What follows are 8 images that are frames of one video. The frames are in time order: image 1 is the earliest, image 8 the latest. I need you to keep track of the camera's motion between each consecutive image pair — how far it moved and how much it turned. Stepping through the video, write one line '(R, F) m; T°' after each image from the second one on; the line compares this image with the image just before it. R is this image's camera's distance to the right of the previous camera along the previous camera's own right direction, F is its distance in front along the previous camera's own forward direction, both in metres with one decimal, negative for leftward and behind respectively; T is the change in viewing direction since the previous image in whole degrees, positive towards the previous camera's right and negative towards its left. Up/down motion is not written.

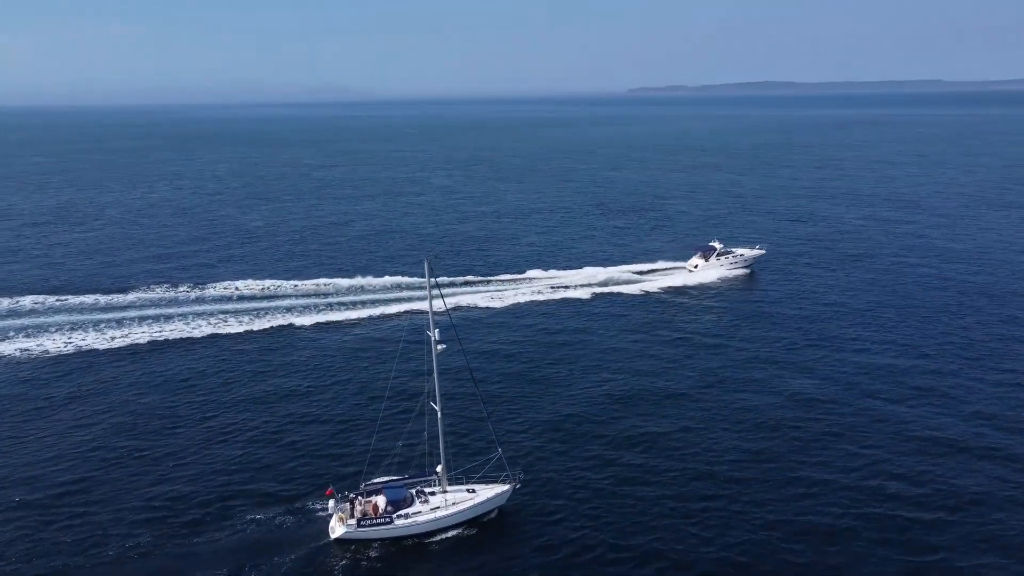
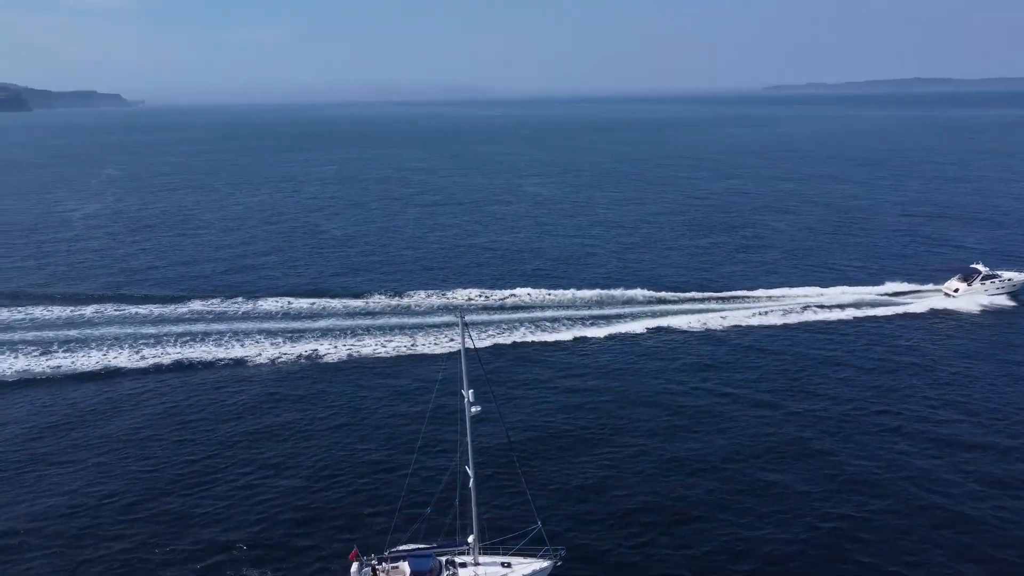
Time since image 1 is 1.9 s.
(+2.6, +4.6) m; -8°
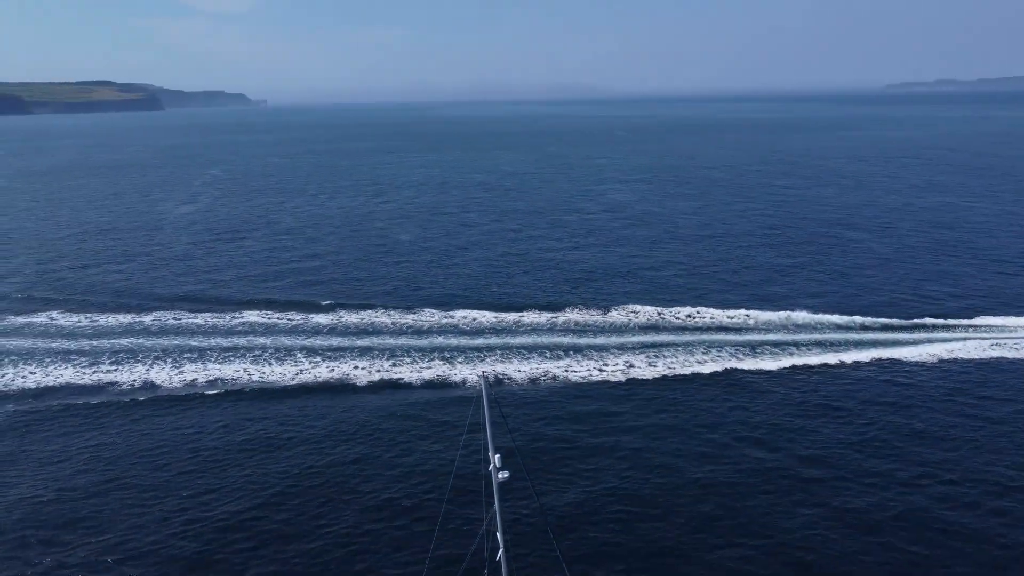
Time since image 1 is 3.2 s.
(+2.3, +2.5) m; -7°
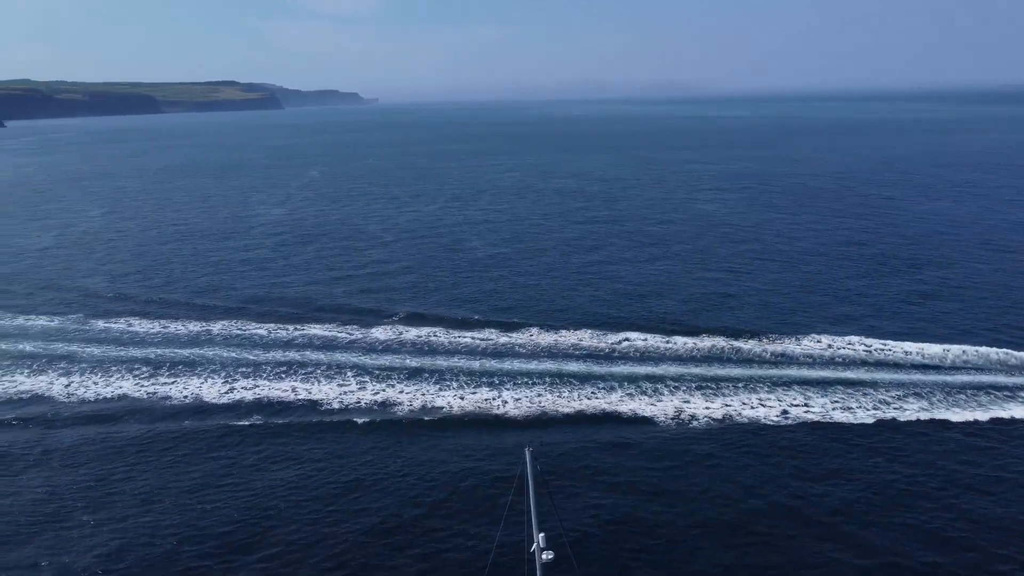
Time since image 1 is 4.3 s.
(+1.9, +1.7) m; -7°
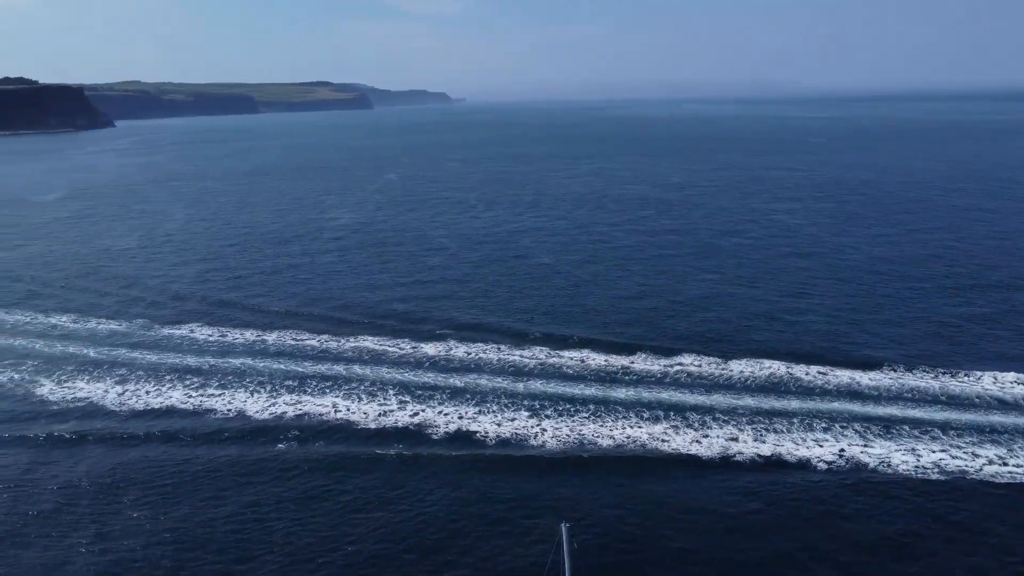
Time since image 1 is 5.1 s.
(+1.5, +1.2) m; -6°
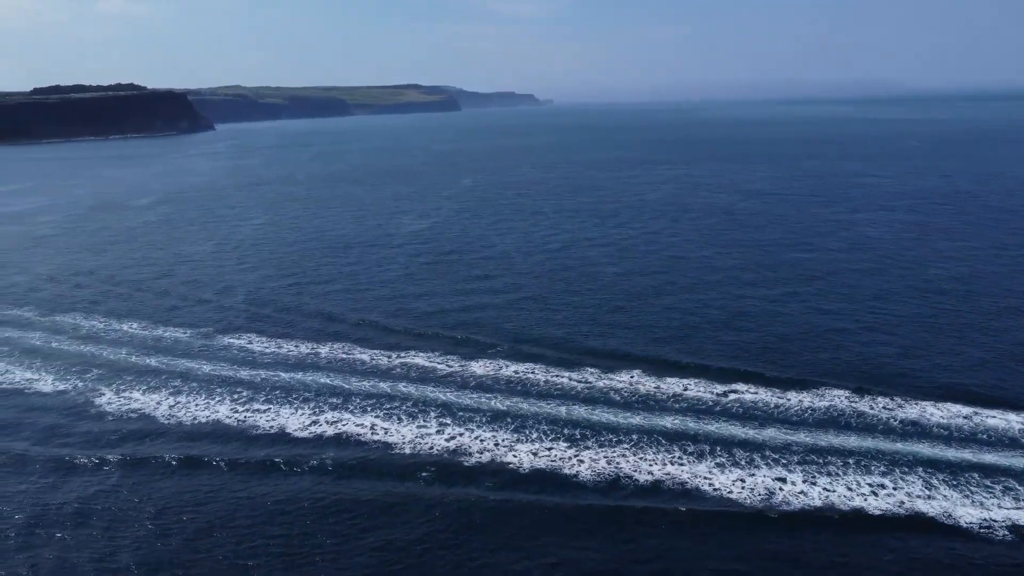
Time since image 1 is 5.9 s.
(+1.6, +1.1) m; -6°
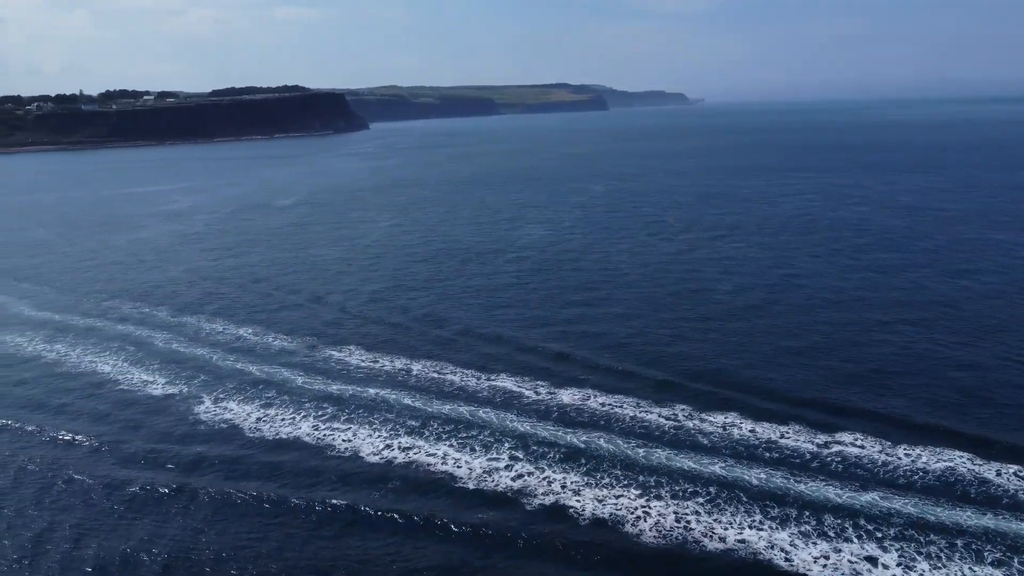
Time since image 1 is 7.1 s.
(+2.3, +1.7) m; -10°
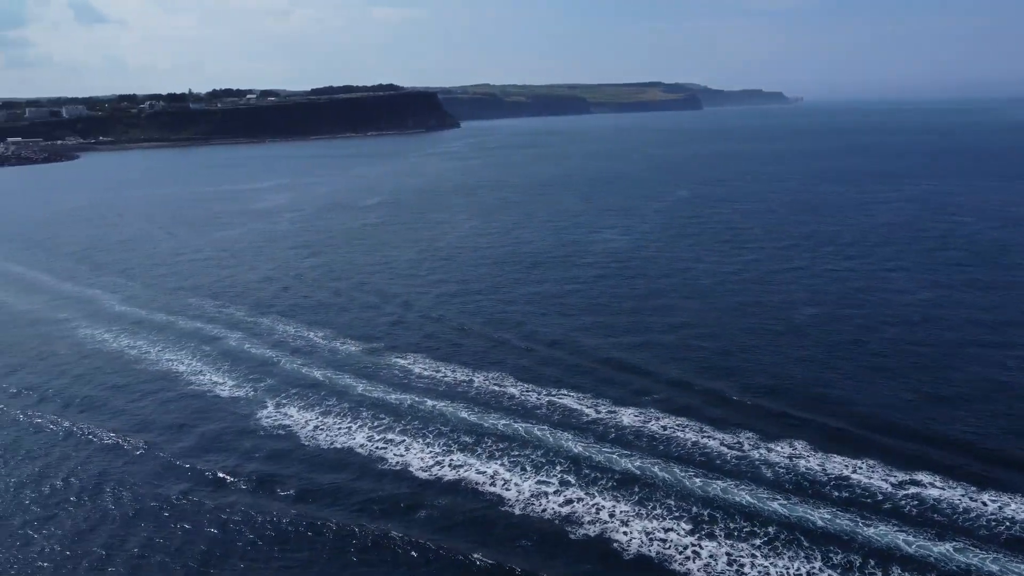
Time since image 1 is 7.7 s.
(+1.2, +1.0) m; -6°
